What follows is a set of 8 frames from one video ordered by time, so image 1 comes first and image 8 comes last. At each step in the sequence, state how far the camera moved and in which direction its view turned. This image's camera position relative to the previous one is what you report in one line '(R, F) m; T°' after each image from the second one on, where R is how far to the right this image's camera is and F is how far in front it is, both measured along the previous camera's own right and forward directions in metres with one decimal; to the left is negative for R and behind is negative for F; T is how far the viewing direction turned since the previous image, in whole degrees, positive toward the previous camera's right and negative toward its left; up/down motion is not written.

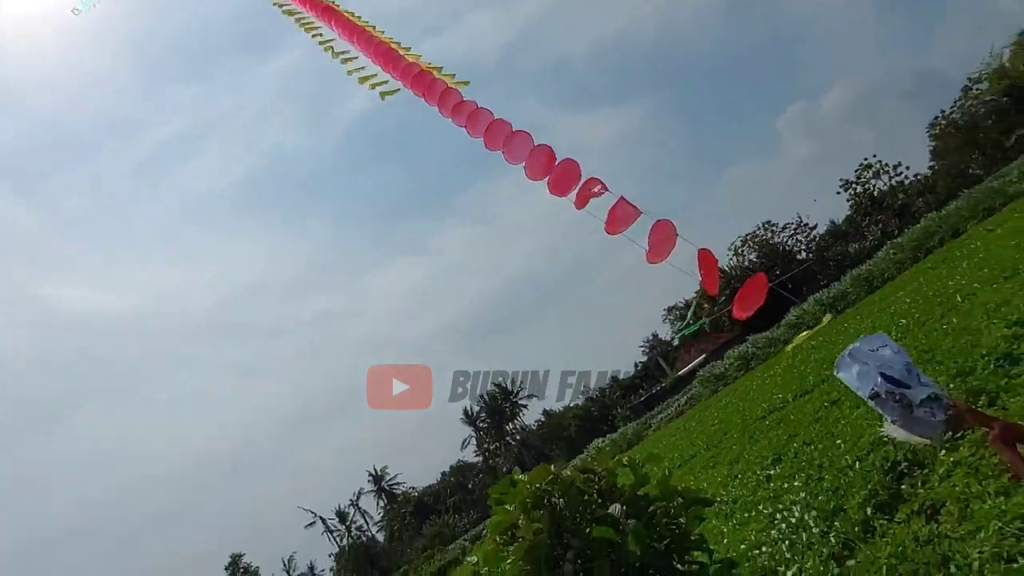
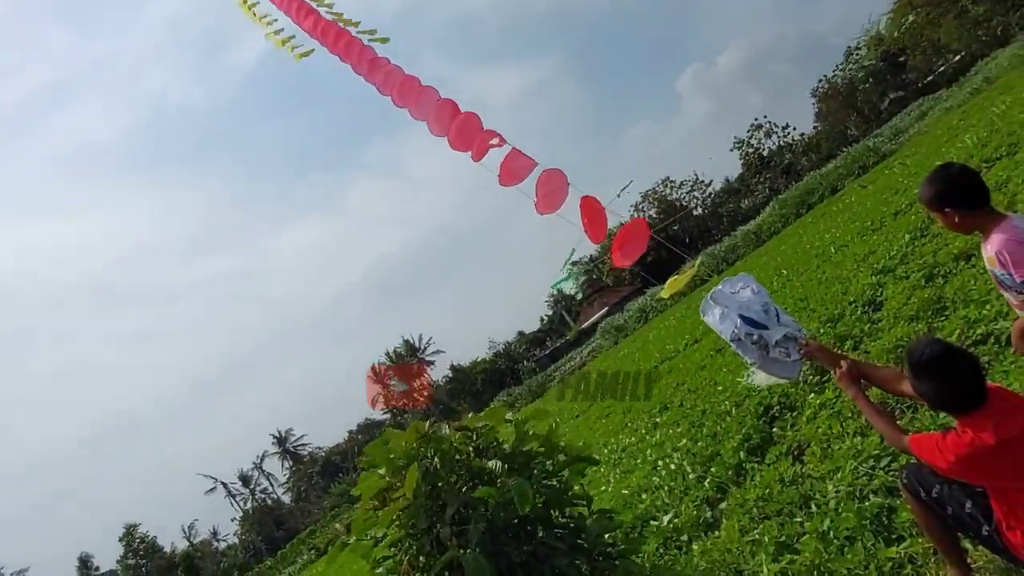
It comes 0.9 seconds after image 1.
(+0.5, +0.6) m; +8°
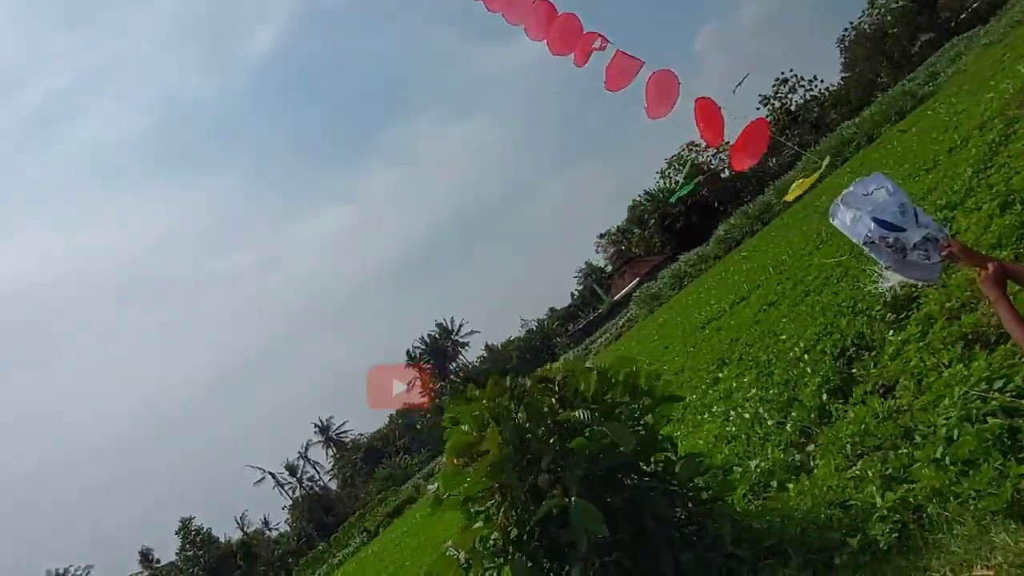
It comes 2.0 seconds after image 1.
(-0.4, +0.1) m; -2°
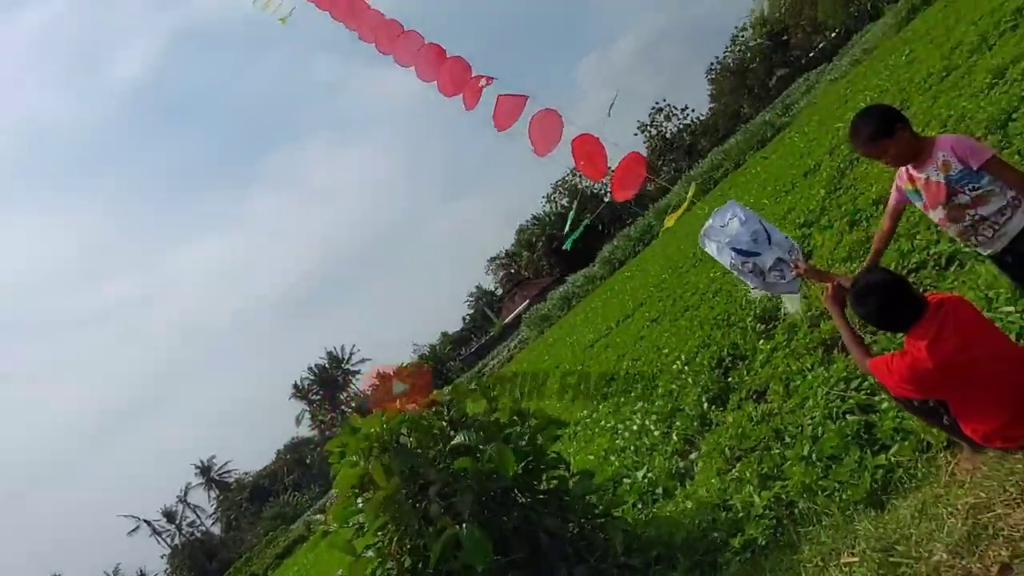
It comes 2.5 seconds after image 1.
(0.0, 0.0) m; +9°
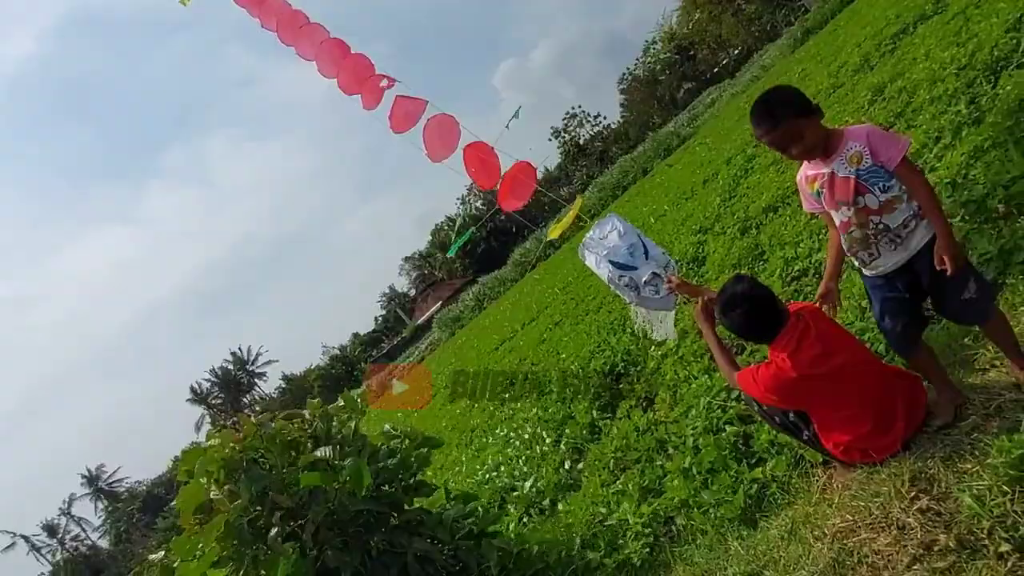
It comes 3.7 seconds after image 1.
(+0.3, +0.3) m; +7°
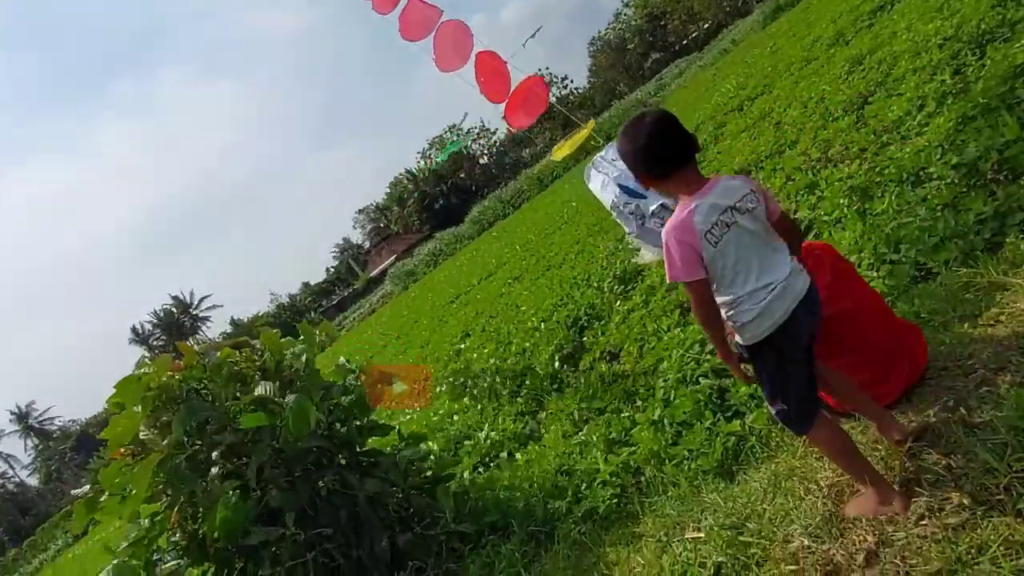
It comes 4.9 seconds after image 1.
(-0.1, +0.3) m; +4°
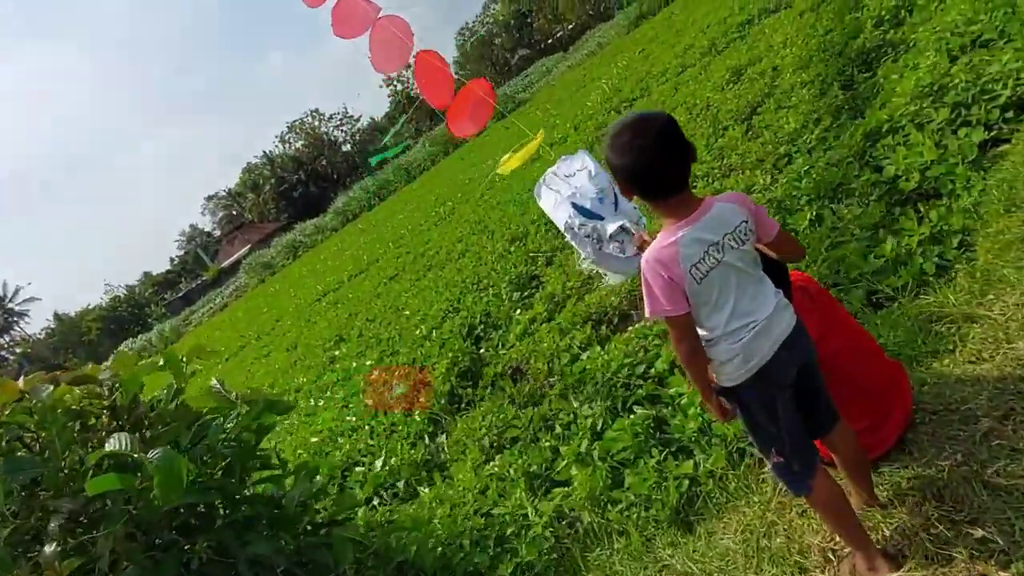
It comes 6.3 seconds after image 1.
(-0.3, +0.6) m; +11°
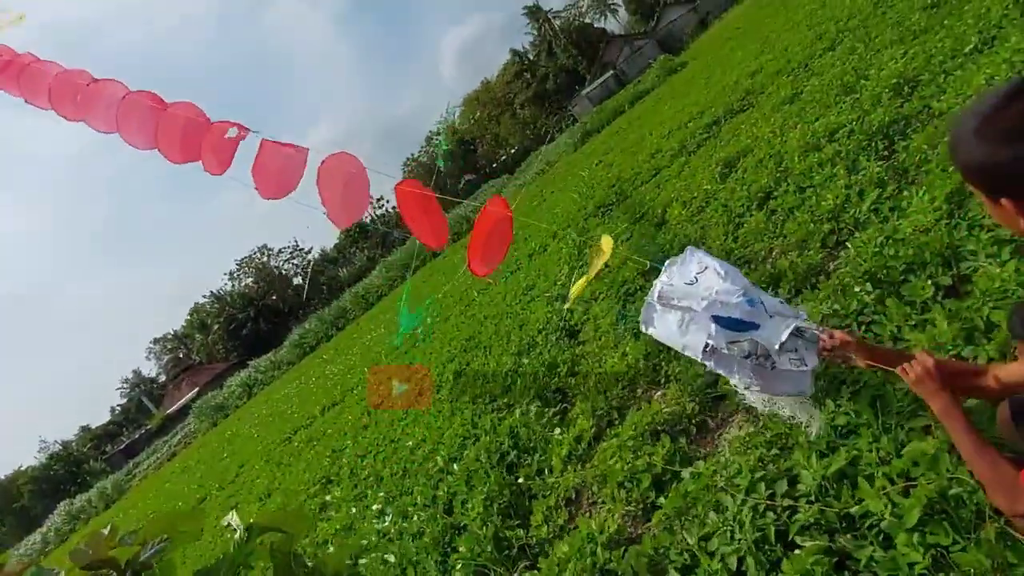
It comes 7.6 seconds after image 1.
(-0.7, +0.8) m; +4°
